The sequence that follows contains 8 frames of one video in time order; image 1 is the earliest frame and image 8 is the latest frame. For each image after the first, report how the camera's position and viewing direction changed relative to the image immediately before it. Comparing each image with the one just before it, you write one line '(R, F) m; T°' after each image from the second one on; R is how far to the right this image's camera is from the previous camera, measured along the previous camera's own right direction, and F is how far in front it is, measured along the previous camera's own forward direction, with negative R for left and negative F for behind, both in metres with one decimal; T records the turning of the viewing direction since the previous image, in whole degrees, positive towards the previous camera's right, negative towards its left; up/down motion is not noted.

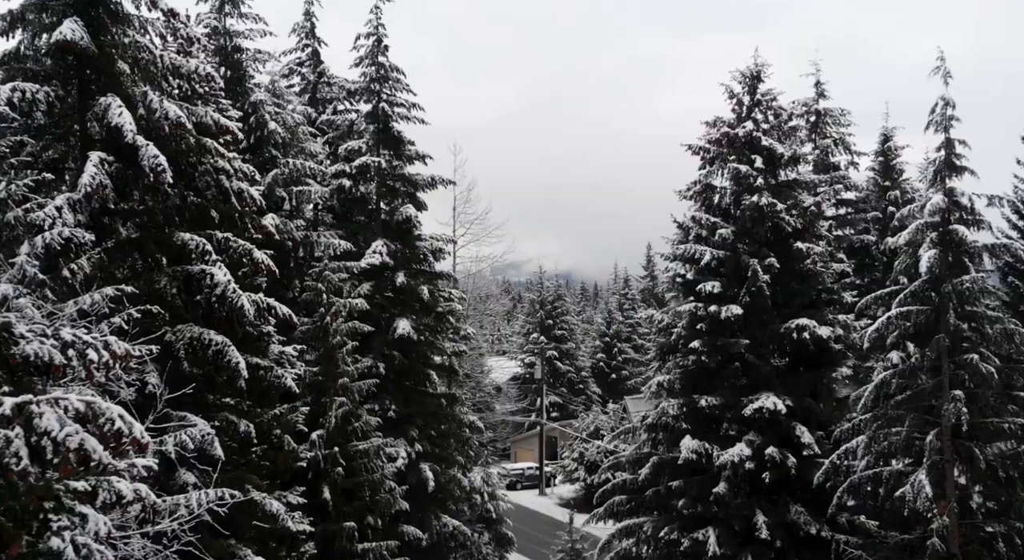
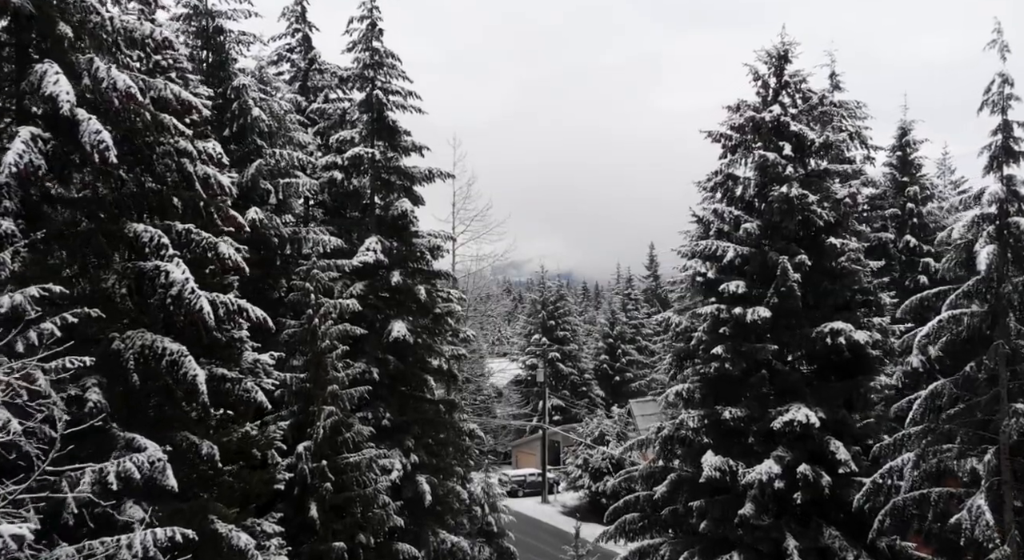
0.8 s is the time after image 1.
(-0.1, +1.5) m; 0°
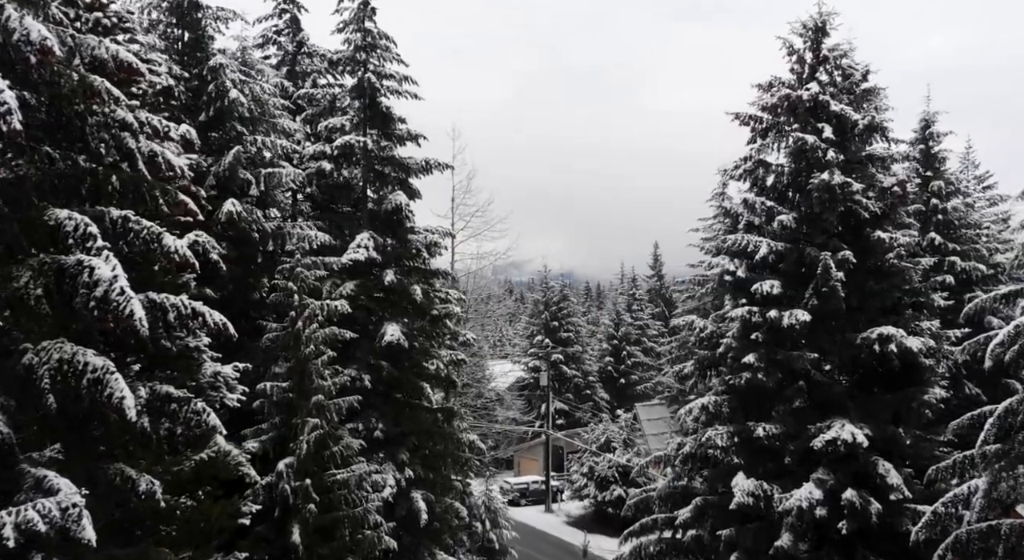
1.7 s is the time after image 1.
(-0.1, +1.7) m; 0°
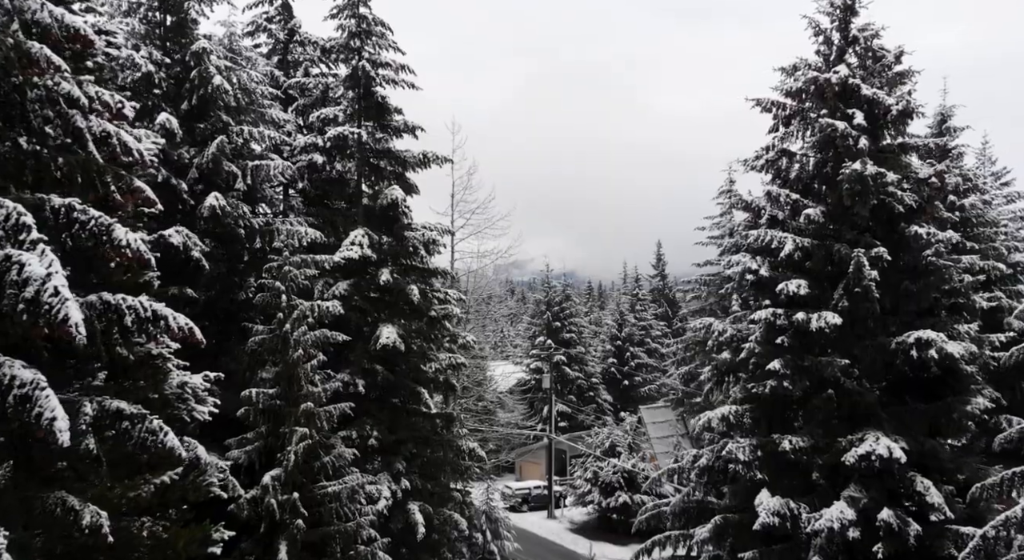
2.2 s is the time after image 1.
(0.0, +1.1) m; 0°
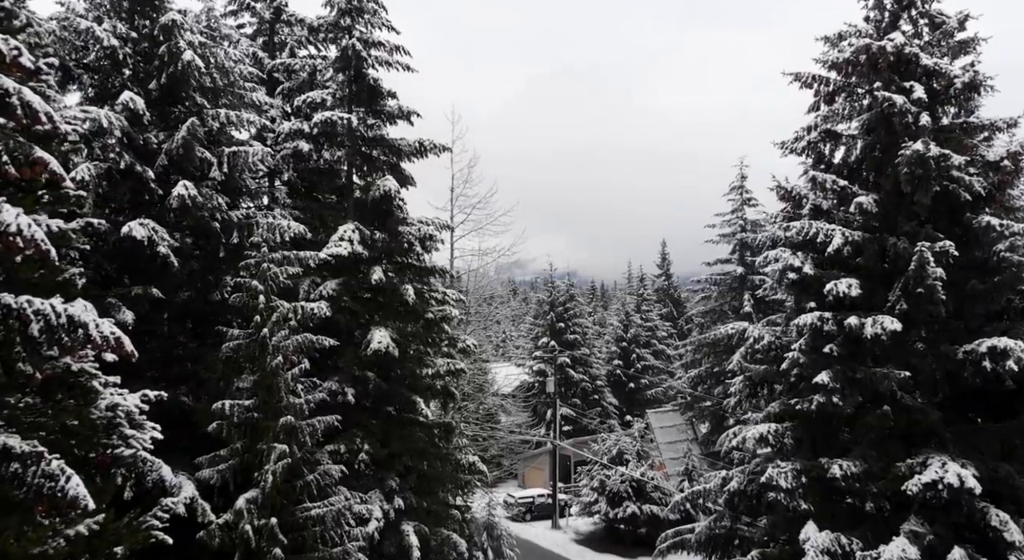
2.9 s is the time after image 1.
(0.0, +1.6) m; 0°
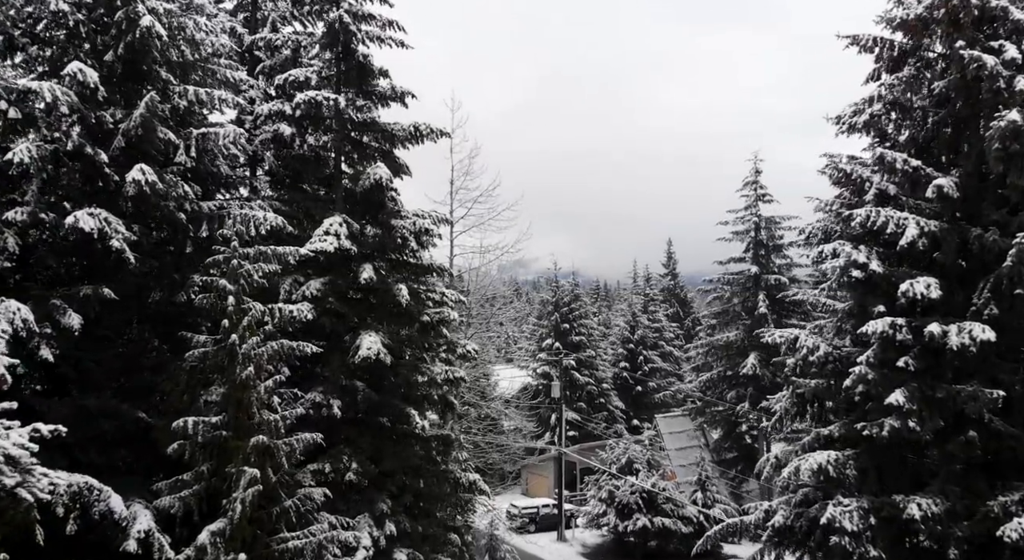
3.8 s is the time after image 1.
(0.0, +1.8) m; 0°
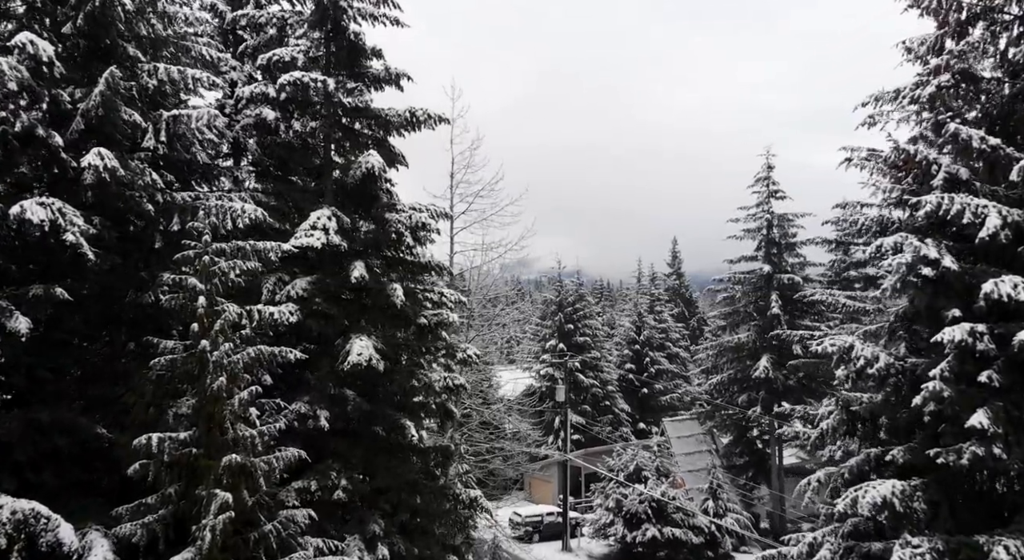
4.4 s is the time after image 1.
(0.0, +1.4) m; 0°
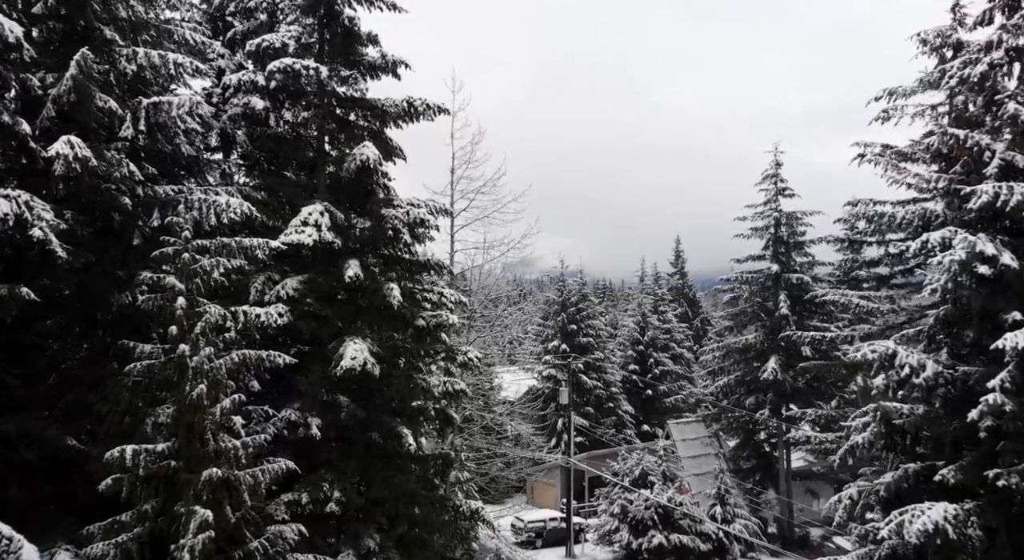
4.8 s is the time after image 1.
(0.0, +0.8) m; 0°
